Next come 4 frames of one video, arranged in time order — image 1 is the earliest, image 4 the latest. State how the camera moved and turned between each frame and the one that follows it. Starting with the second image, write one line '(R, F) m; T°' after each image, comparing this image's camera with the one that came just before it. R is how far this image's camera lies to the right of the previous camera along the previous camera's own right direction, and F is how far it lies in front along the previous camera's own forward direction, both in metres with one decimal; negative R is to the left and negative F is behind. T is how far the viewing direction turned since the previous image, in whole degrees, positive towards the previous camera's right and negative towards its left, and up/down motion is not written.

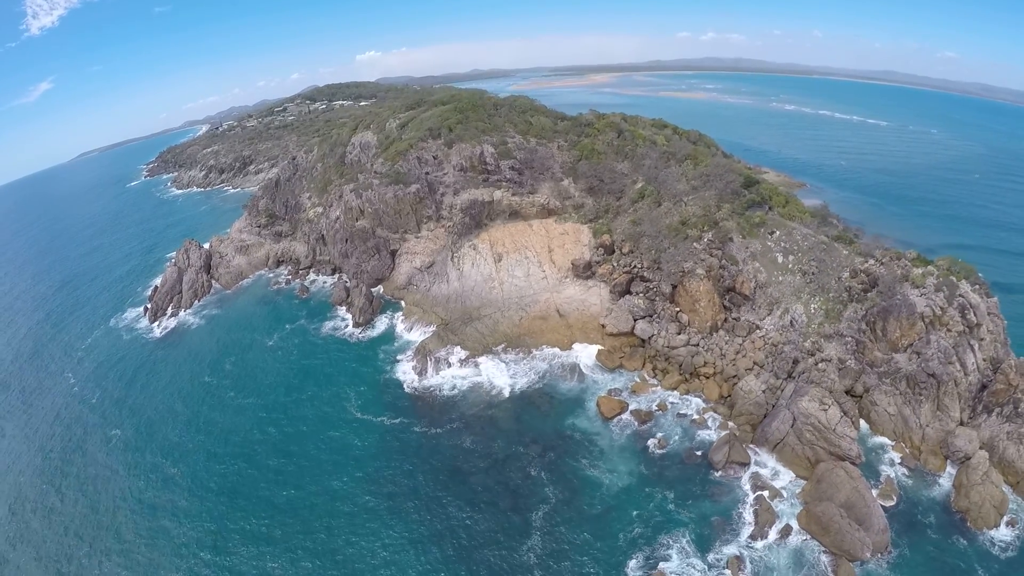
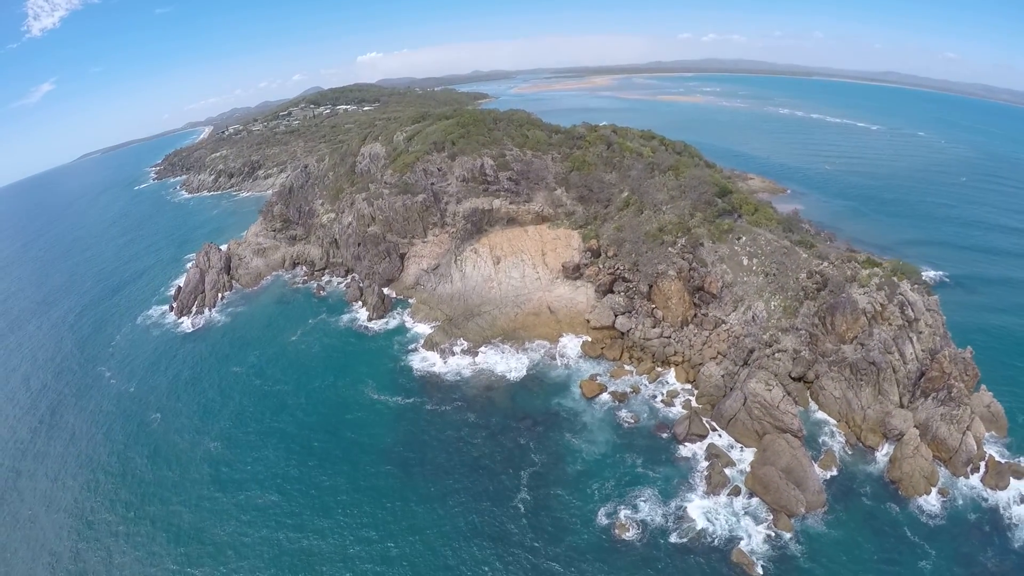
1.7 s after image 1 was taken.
(+0.4, -5.2) m; 0°
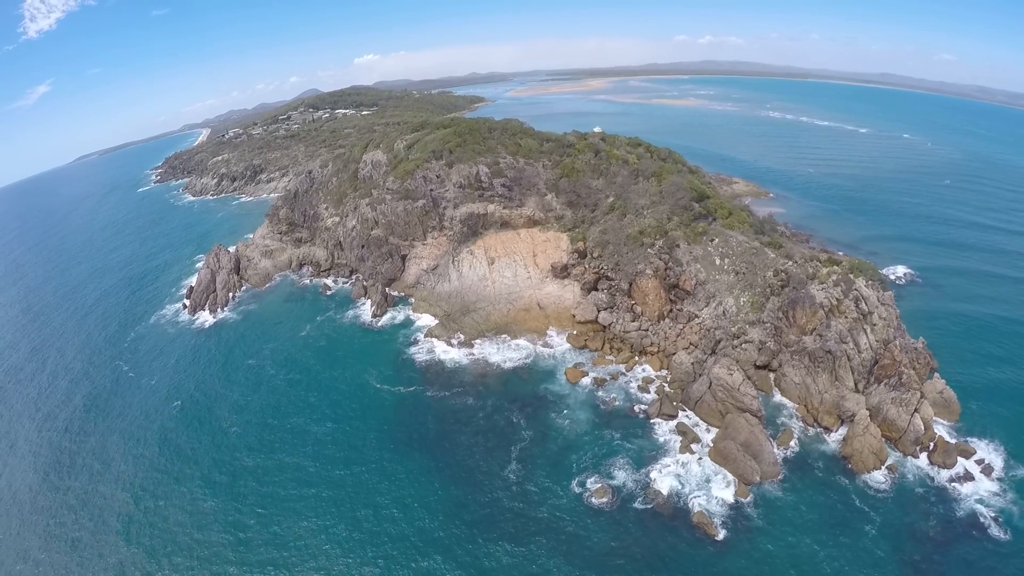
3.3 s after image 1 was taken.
(+0.4, -4.2) m; 0°
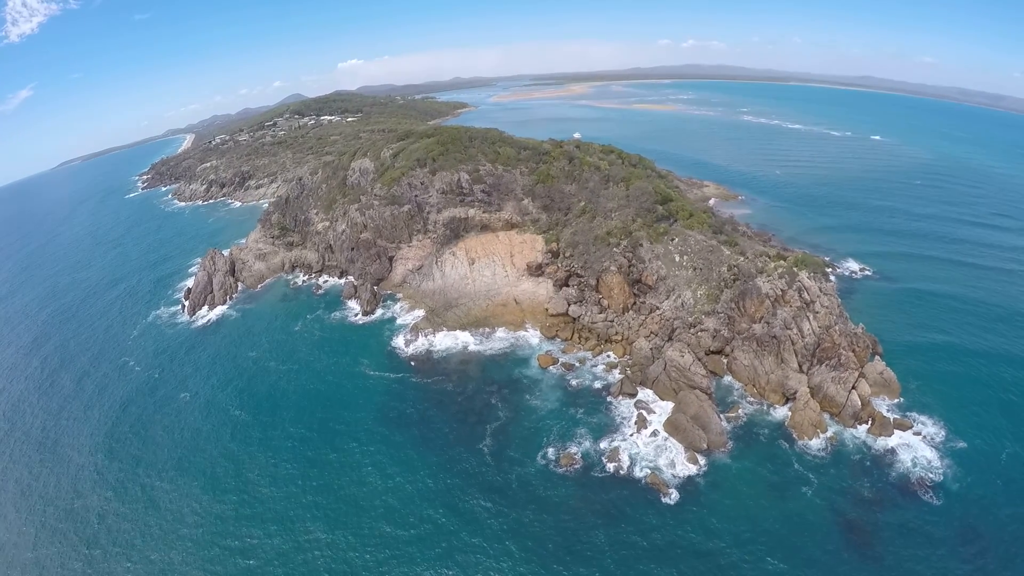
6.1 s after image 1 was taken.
(+1.0, -4.6) m; +1°
